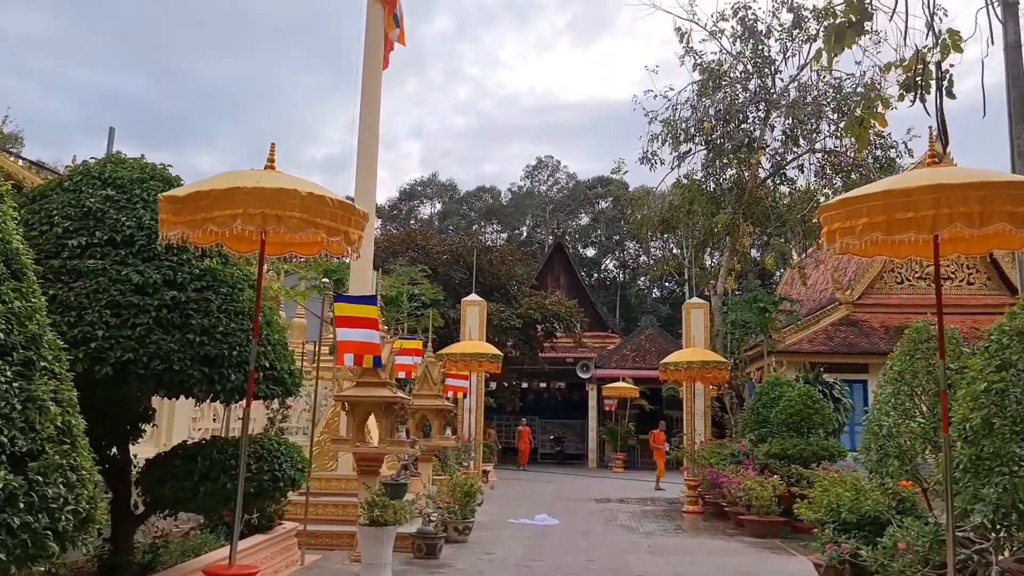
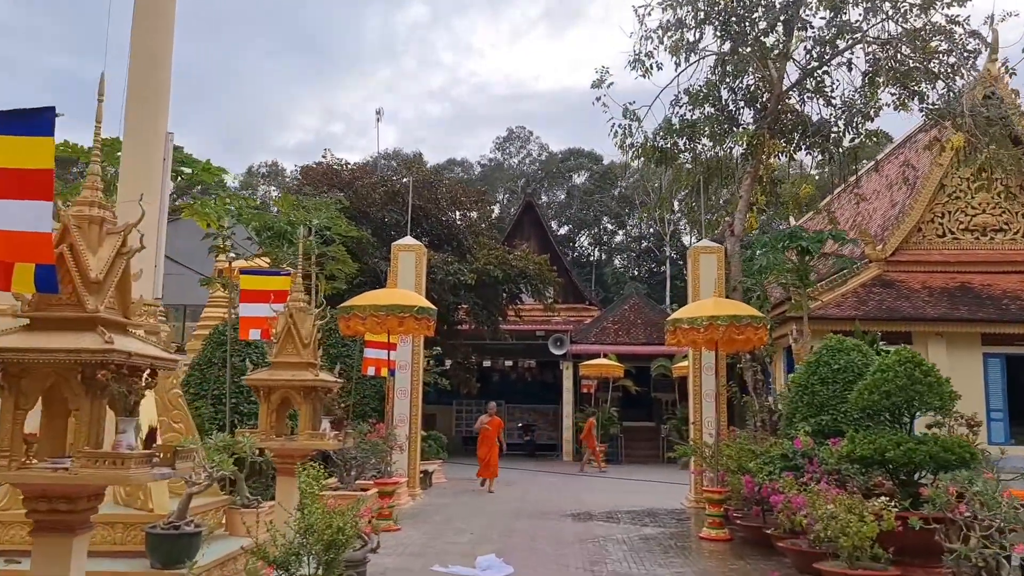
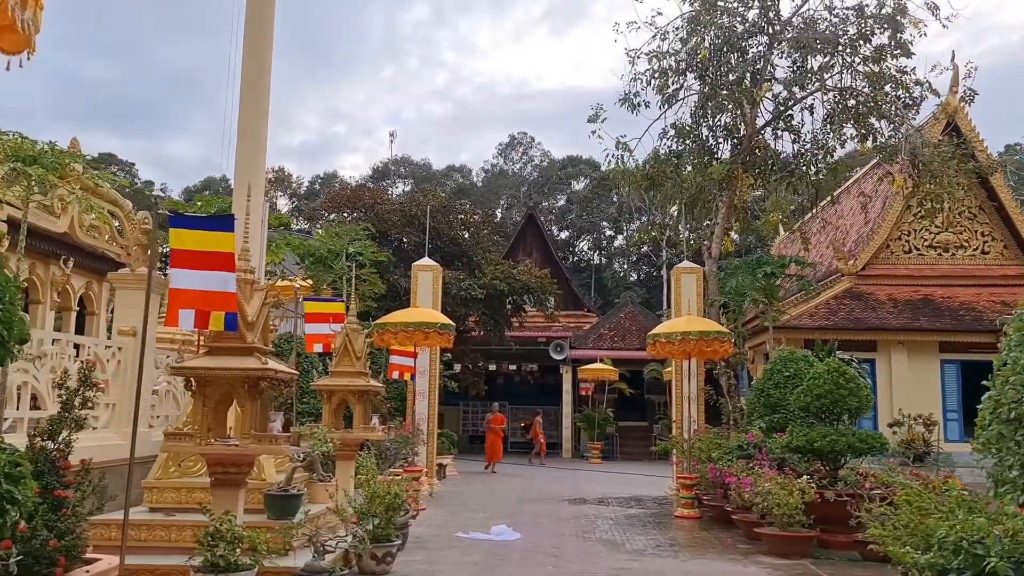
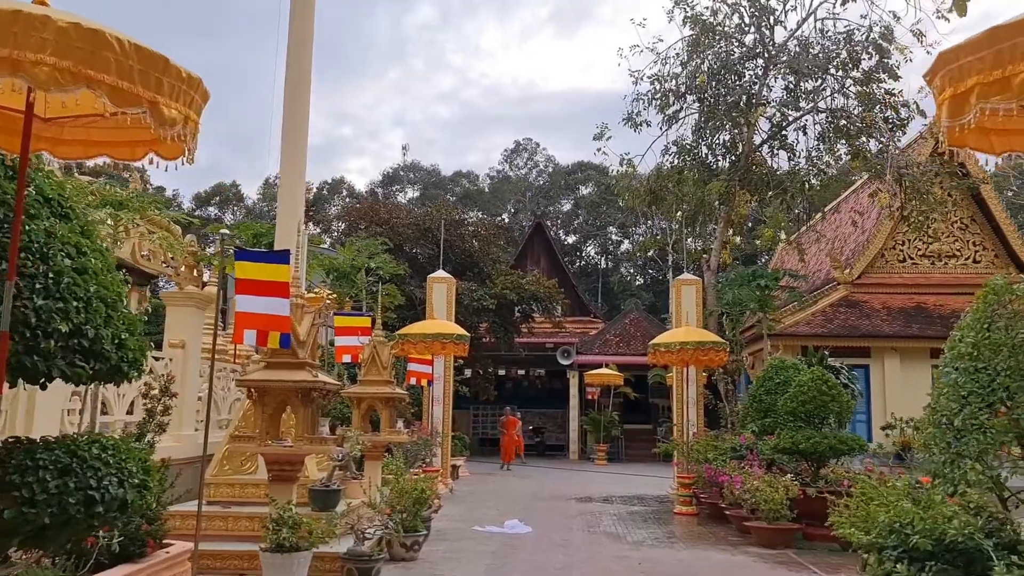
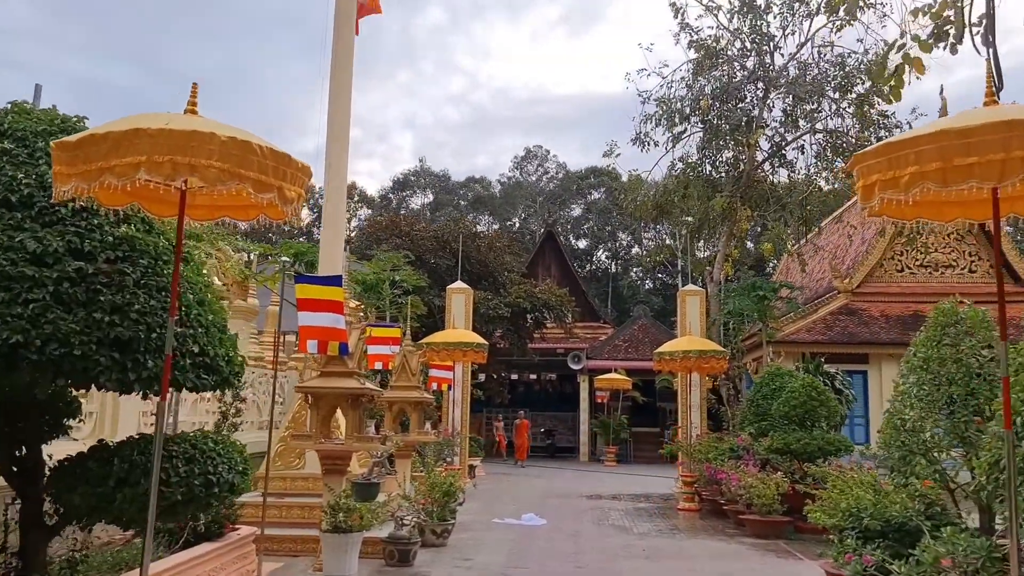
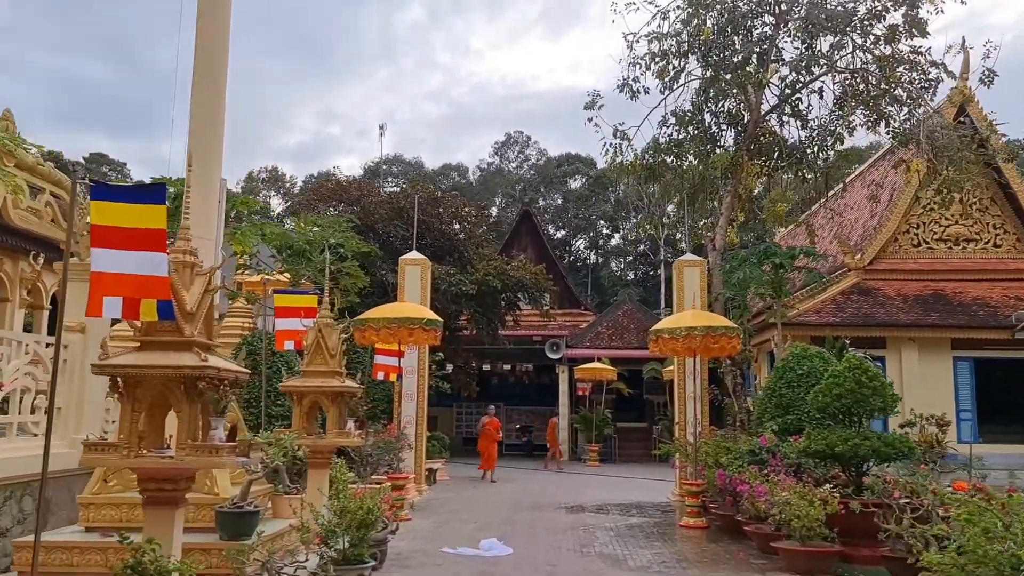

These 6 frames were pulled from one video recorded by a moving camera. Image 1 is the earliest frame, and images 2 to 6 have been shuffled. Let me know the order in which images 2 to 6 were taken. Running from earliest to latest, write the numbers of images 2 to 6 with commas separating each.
5, 4, 3, 6, 2
